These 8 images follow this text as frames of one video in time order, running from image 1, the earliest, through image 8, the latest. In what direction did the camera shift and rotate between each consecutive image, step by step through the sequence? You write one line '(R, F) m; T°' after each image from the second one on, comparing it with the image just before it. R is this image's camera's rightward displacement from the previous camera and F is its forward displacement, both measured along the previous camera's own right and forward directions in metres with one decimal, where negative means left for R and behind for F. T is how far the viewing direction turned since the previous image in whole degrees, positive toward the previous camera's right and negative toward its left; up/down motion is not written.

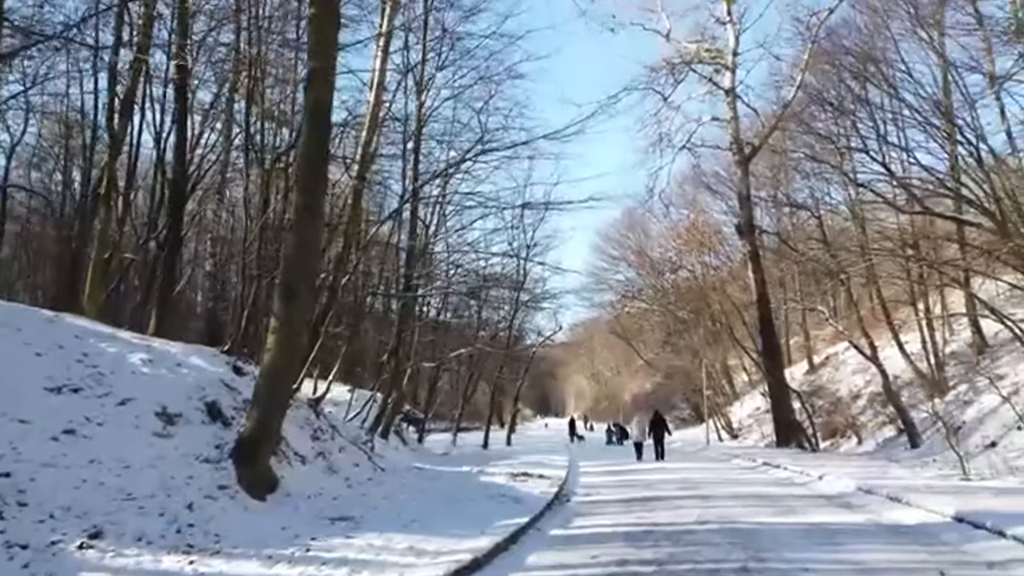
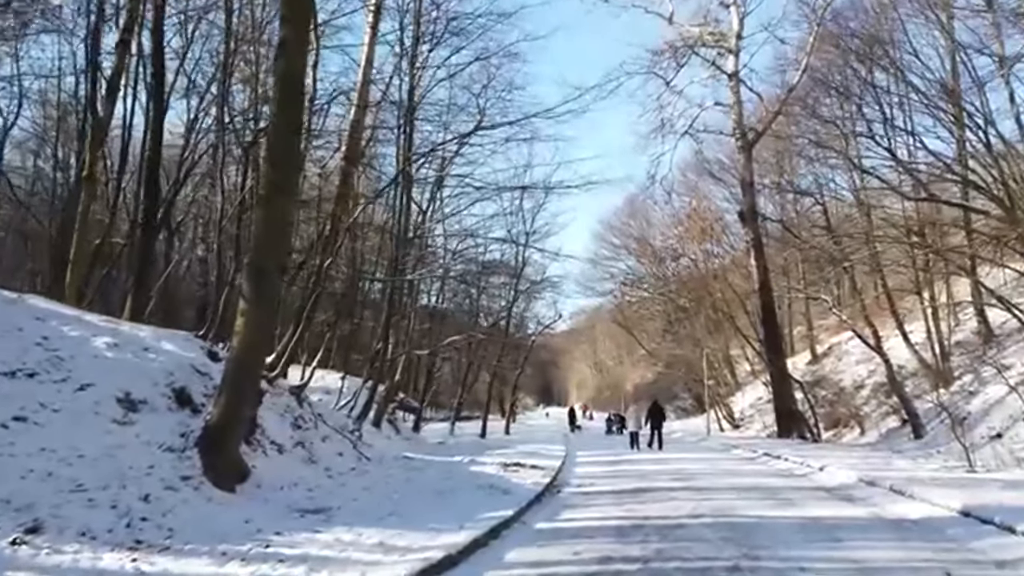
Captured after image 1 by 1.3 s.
(+0.2, +0.5) m; 0°
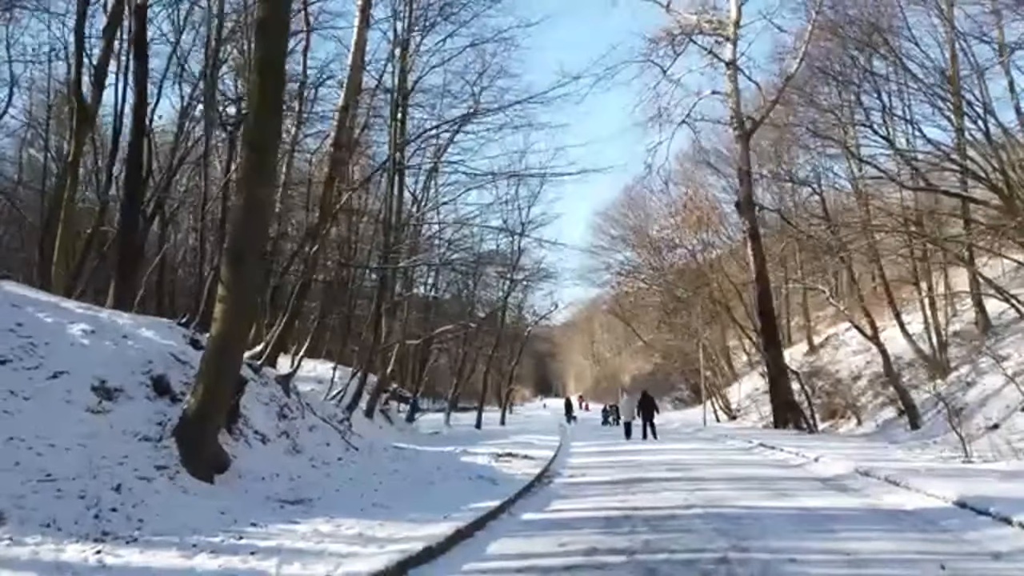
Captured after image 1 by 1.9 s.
(+0.1, +0.2) m; 0°
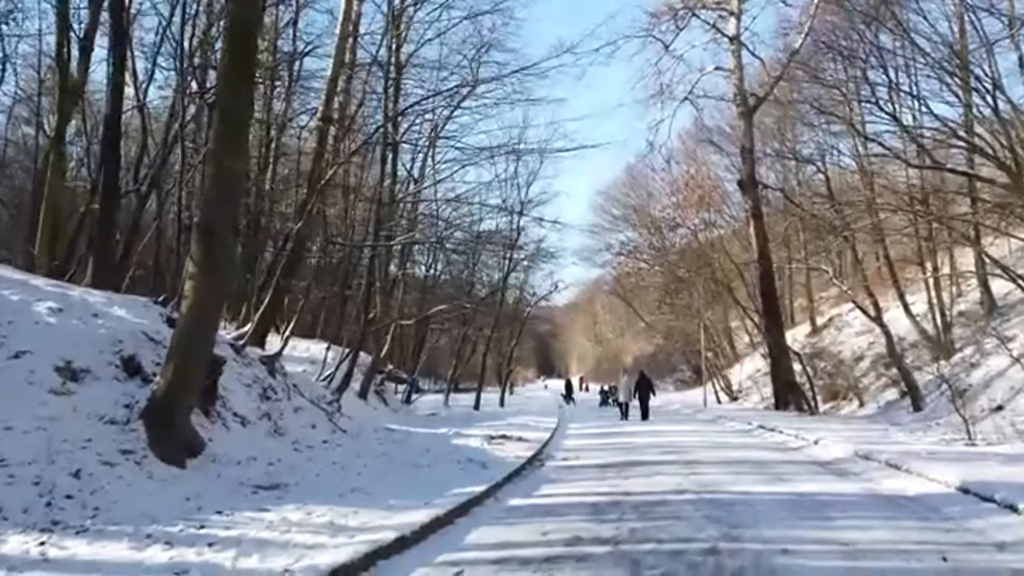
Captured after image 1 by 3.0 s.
(+0.2, +0.4) m; 0°
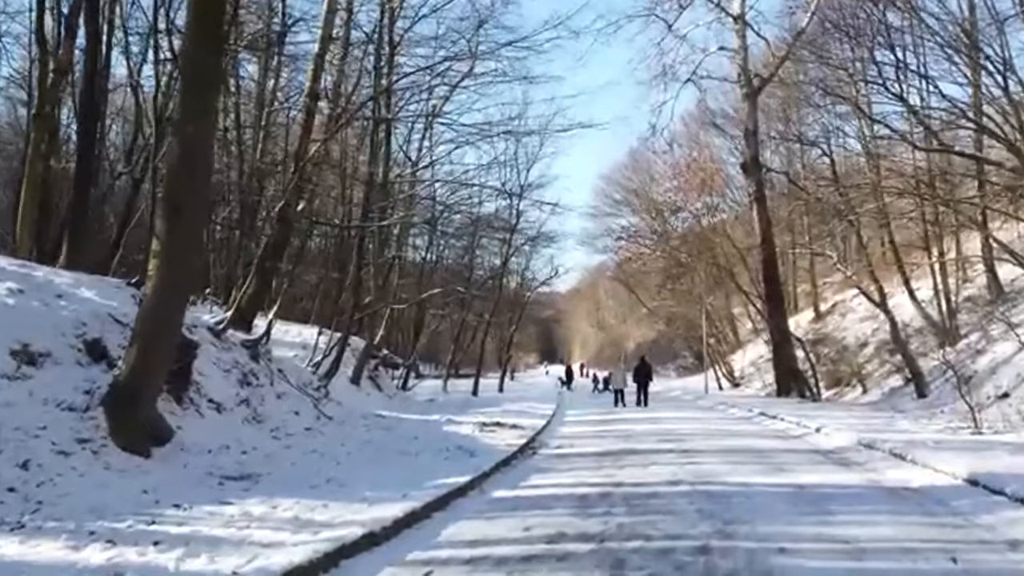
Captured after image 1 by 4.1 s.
(+0.2, +0.5) m; 0°
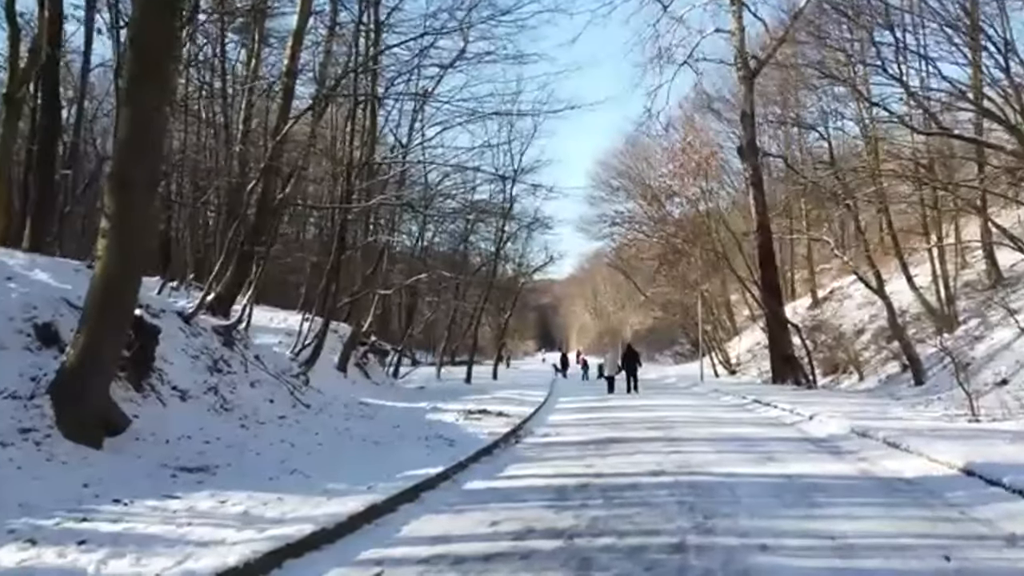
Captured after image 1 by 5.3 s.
(+0.2, +0.4) m; 0°
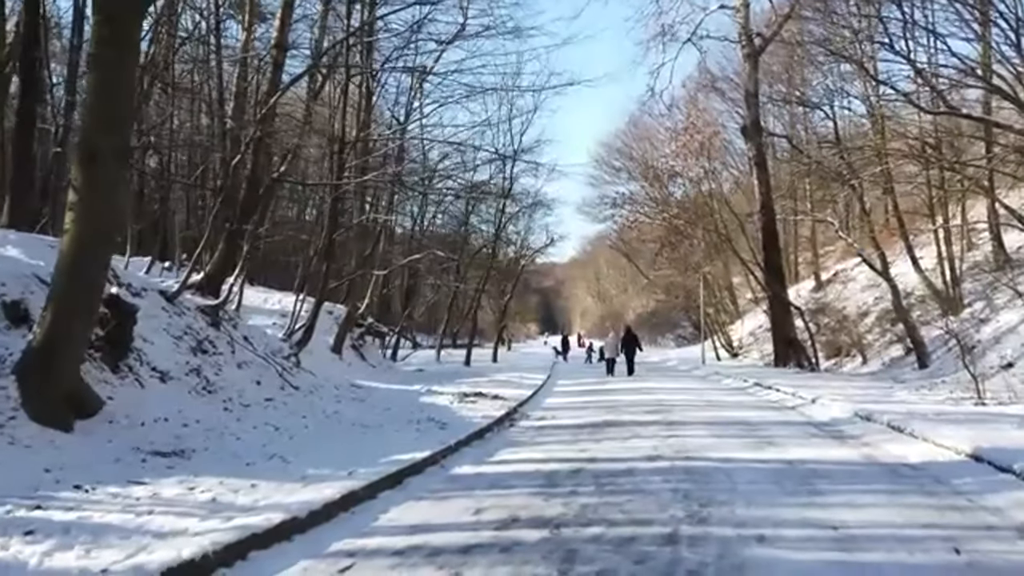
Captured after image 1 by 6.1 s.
(+0.1, +0.4) m; 0°
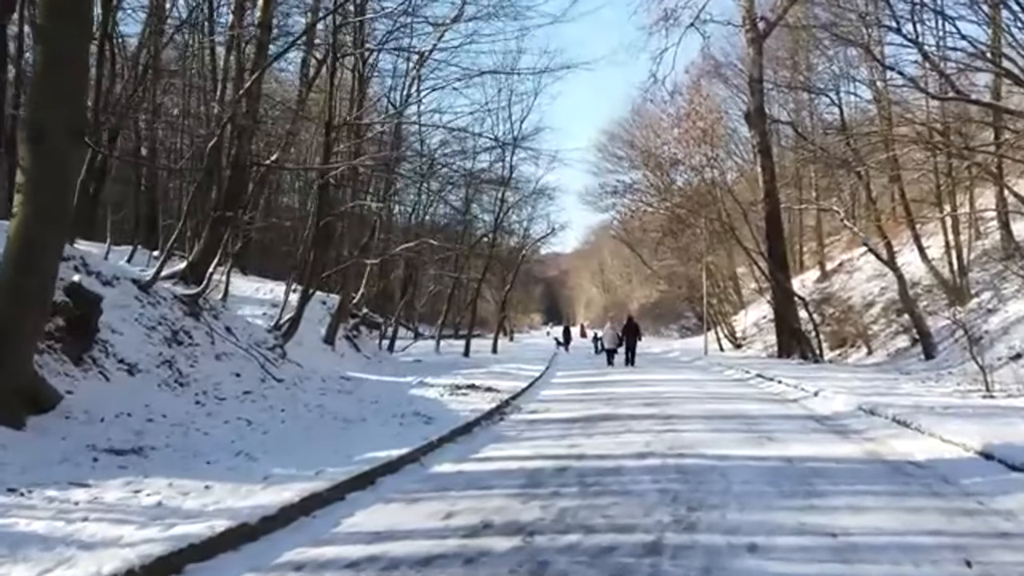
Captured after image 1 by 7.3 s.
(+0.2, +0.5) m; 0°
